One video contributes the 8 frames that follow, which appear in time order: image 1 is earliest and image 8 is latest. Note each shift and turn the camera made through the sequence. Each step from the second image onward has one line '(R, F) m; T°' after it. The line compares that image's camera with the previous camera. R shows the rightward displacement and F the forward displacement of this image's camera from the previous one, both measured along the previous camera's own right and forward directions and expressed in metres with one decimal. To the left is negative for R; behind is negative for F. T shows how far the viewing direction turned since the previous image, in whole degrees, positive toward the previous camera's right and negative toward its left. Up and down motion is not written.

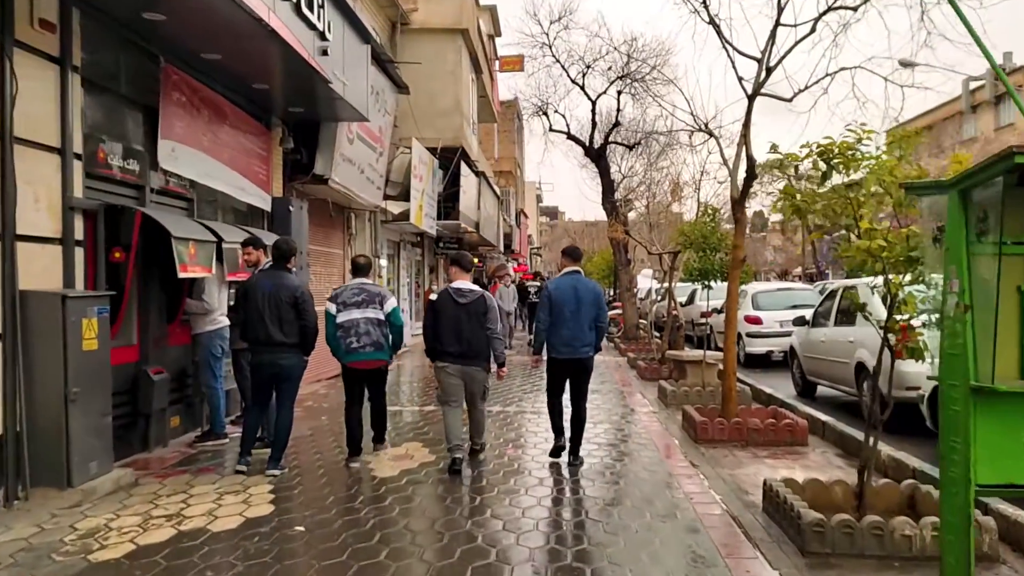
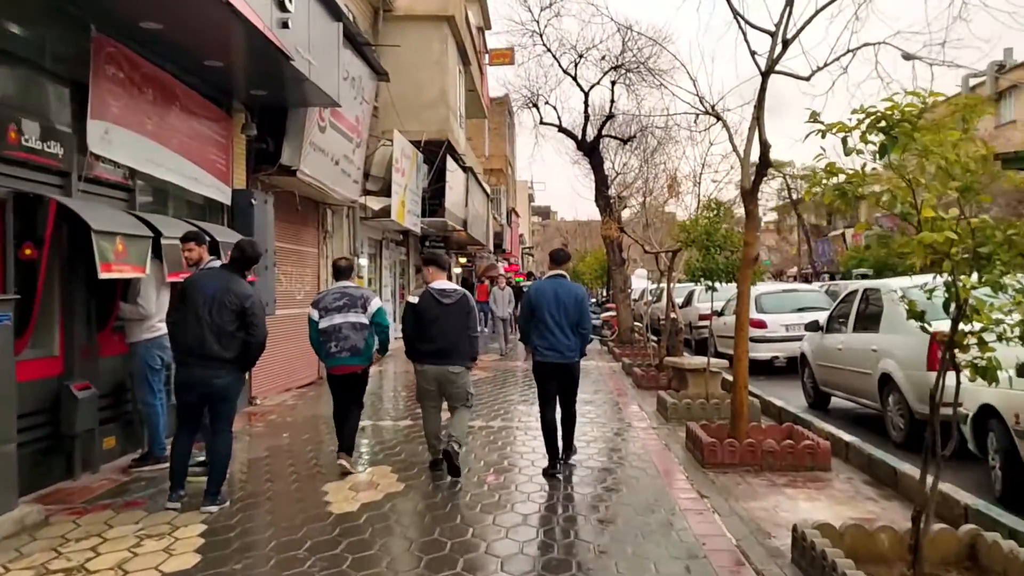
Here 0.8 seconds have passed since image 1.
(+0.1, +0.9) m; +1°
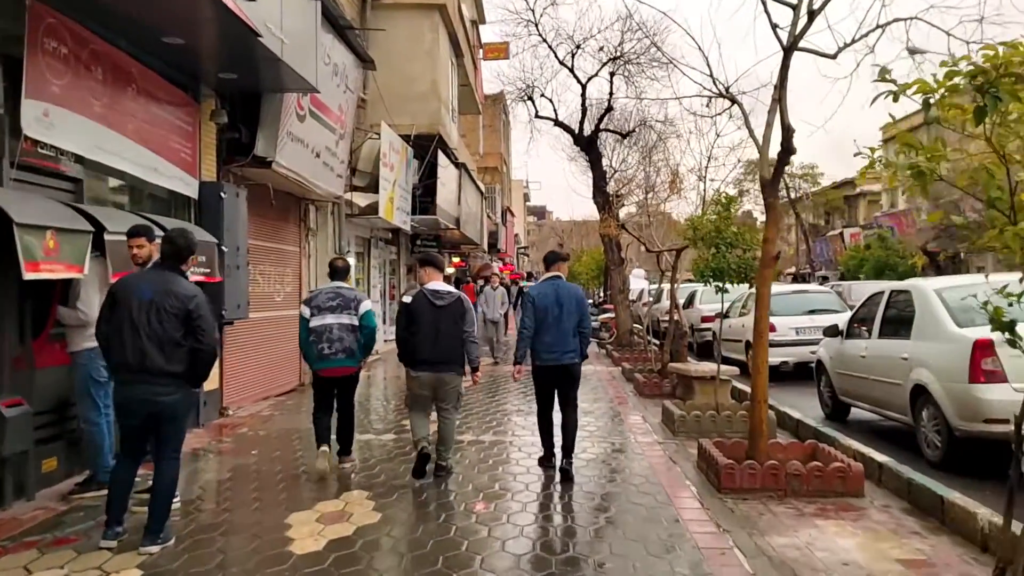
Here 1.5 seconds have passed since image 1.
(0.0, +0.7) m; 0°
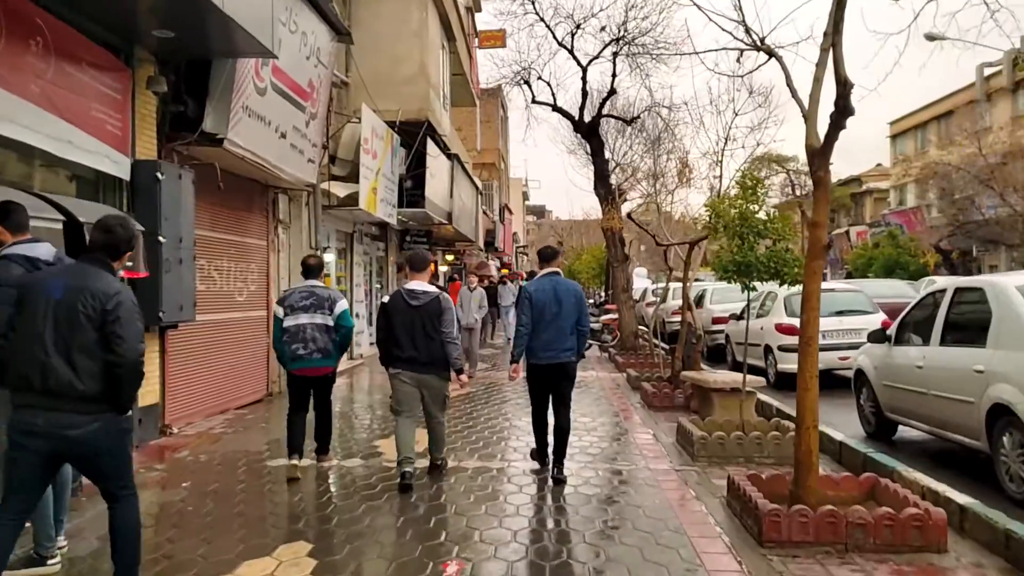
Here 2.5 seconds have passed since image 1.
(+0.1, +1.2) m; 0°
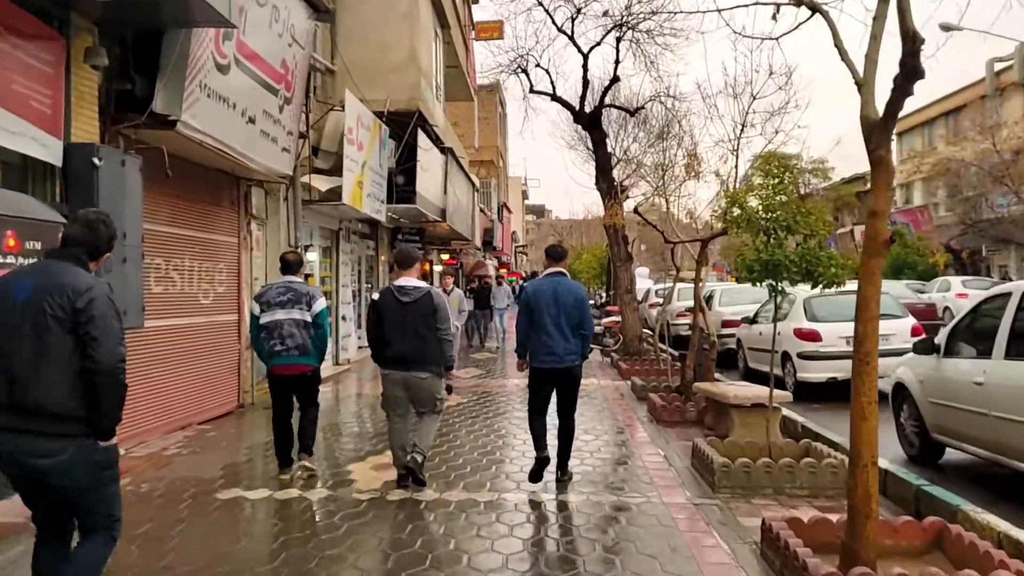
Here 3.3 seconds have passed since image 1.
(+0.1, +0.9) m; 0°
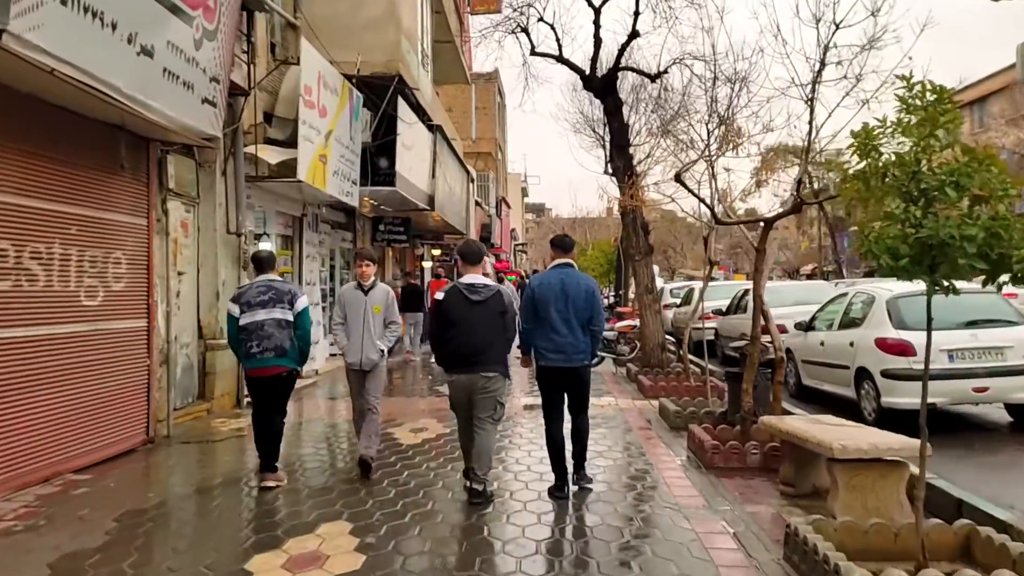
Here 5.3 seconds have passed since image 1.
(0.0, +2.3) m; 0°
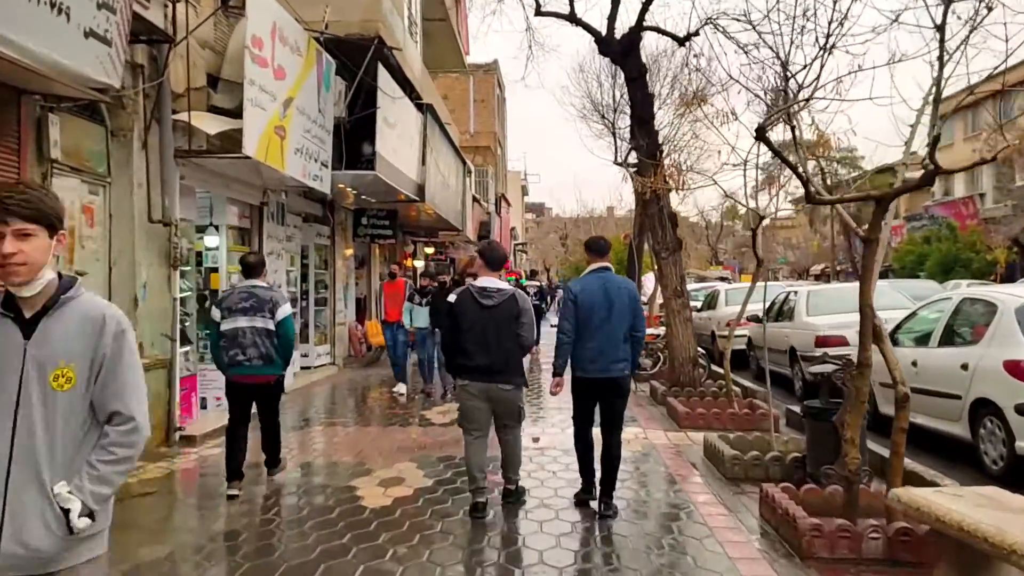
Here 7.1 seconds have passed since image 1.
(0.0, +1.9) m; 0°
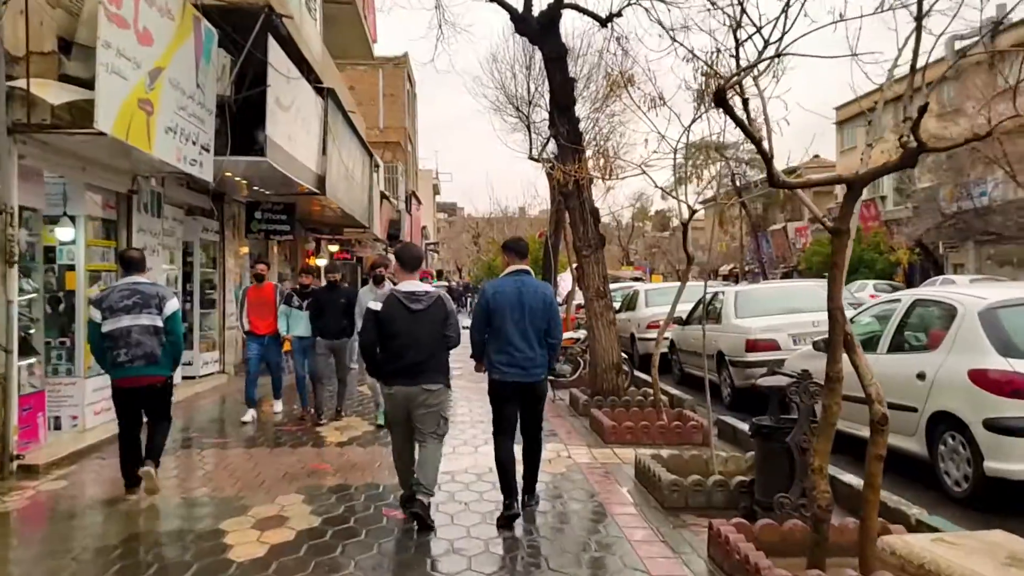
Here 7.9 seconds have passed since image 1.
(0.0, +0.9) m; +6°
